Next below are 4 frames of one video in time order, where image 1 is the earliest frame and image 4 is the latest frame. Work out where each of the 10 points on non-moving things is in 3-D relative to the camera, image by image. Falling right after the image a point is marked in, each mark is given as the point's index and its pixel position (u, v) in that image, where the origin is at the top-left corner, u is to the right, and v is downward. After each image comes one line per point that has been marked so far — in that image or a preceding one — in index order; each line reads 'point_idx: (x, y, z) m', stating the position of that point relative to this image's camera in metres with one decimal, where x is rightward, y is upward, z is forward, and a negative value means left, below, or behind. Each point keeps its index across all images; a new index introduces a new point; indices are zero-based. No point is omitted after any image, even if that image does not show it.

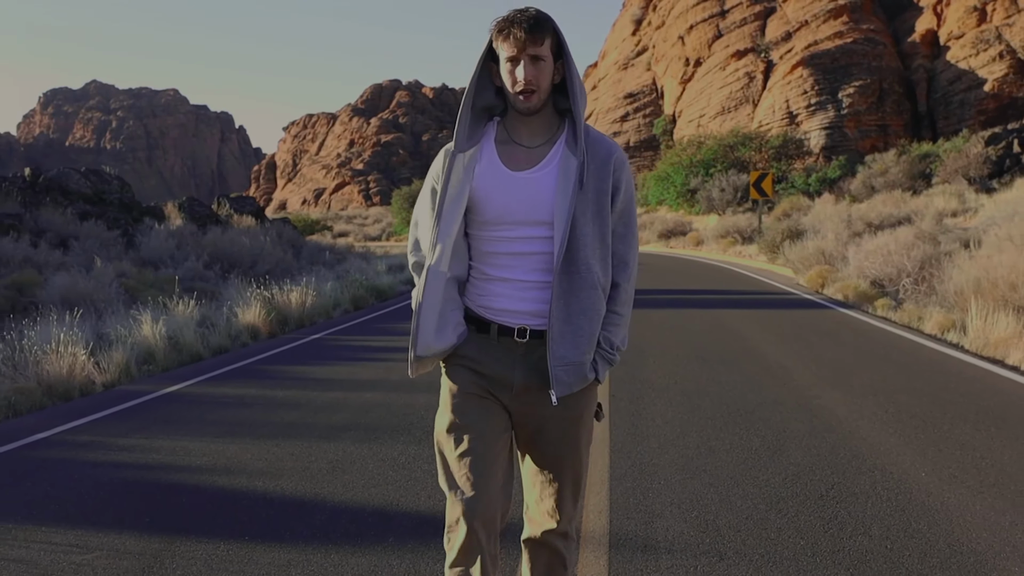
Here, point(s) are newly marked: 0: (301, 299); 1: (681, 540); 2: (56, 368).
0: (-3.4, -0.2, +12.6) m
1: (+0.8, -1.1, +3.7) m
2: (-4.3, -0.7, +7.3) m
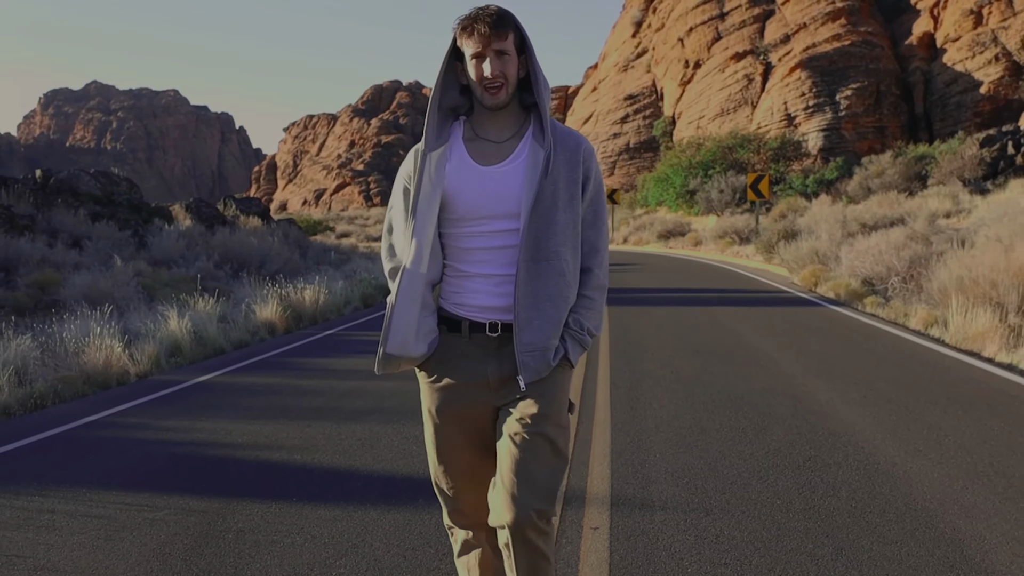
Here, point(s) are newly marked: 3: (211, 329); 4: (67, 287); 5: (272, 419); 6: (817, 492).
0: (-3.3, -0.2, +13.1) m
1: (+0.8, -1.1, +4.3) m
2: (-4.2, -0.7, +7.8) m
3: (-3.8, -0.5, +10.0) m
4: (-8.2, 0.0, +14.4) m
5: (-1.9, -1.0, +6.2) m
6: (+1.7, -1.1, +4.3) m
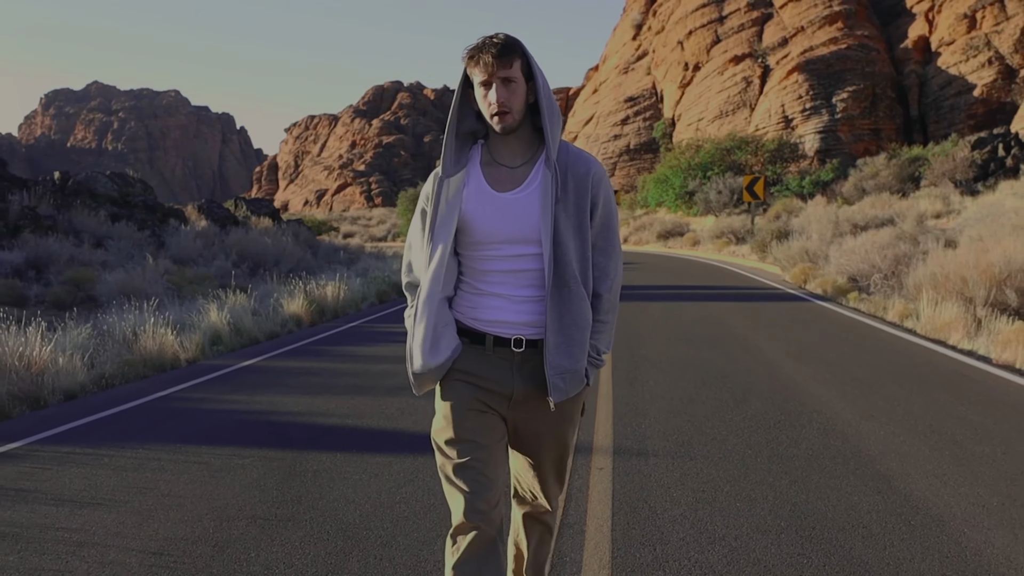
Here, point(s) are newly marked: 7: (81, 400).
0: (-3.2, -0.1, +14.0) m
1: (+1.0, -1.0, +5.2) m
2: (-4.0, -0.6, +8.7) m
3: (-3.6, -0.5, +10.9) m
4: (-8.1, +0.1, +15.3) m
5: (-1.7, -1.0, +7.1) m
6: (+1.8, -1.0, +5.3) m
7: (-3.8, -1.0, +6.8) m
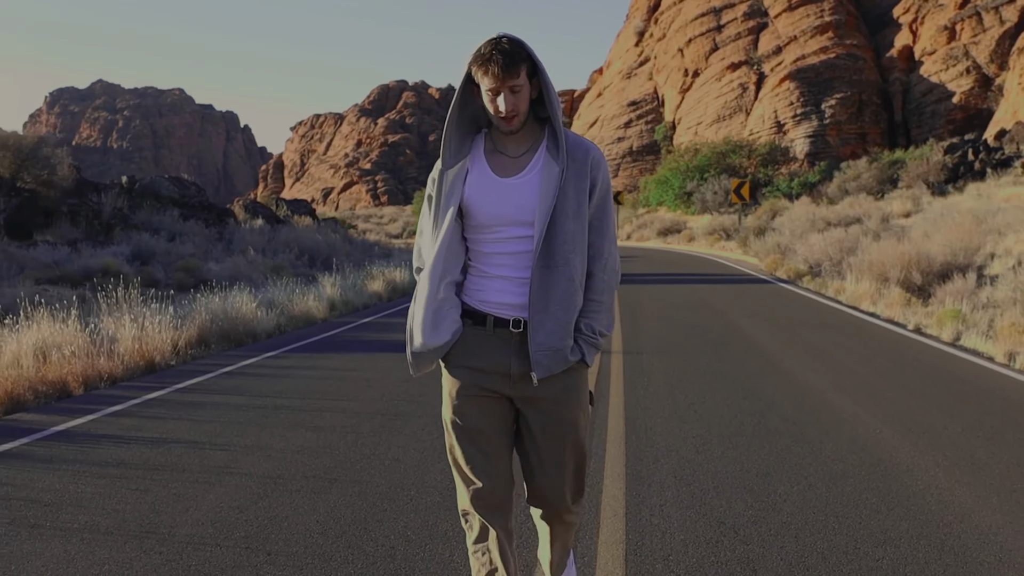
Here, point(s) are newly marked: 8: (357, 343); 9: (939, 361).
0: (-2.5, +0.2, +17.9) m
1: (+1.6, -0.7, +9.0) m
2: (-3.4, -0.3, +12.6) m
3: (-3.0, -0.1, +14.7) m
4: (-7.4, +0.4, +19.2) m
5: (-1.1, -0.6, +11.0) m
6: (+2.4, -0.7, +9.1) m
7: (-3.2, -0.7, +10.7) m
8: (-2.0, -0.7, +10.2) m
9: (+4.5, -0.8, +8.2) m
